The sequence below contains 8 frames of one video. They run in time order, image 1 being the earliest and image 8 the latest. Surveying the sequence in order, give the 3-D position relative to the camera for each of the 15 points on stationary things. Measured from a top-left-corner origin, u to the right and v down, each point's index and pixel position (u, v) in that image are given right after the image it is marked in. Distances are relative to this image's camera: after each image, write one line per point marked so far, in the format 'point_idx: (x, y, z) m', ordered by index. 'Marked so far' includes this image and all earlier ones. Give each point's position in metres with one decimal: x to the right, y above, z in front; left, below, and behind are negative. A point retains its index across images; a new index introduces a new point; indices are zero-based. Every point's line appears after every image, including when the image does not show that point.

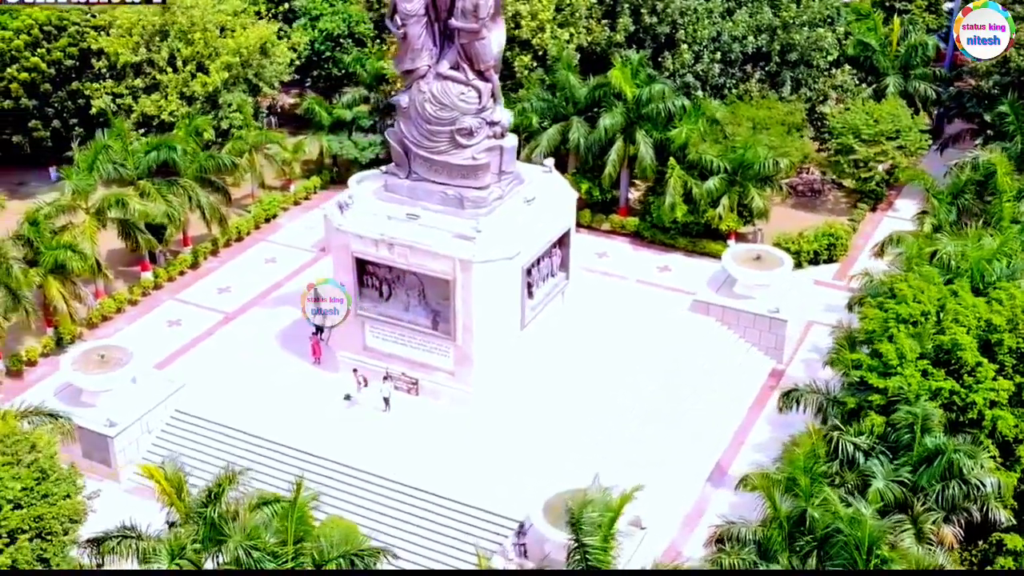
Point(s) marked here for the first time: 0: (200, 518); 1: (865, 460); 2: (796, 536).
0: (-4.2, -3.2, +17.1) m
1: (+5.3, -2.6, +18.4) m
2: (+3.9, -3.4, +16.9) m
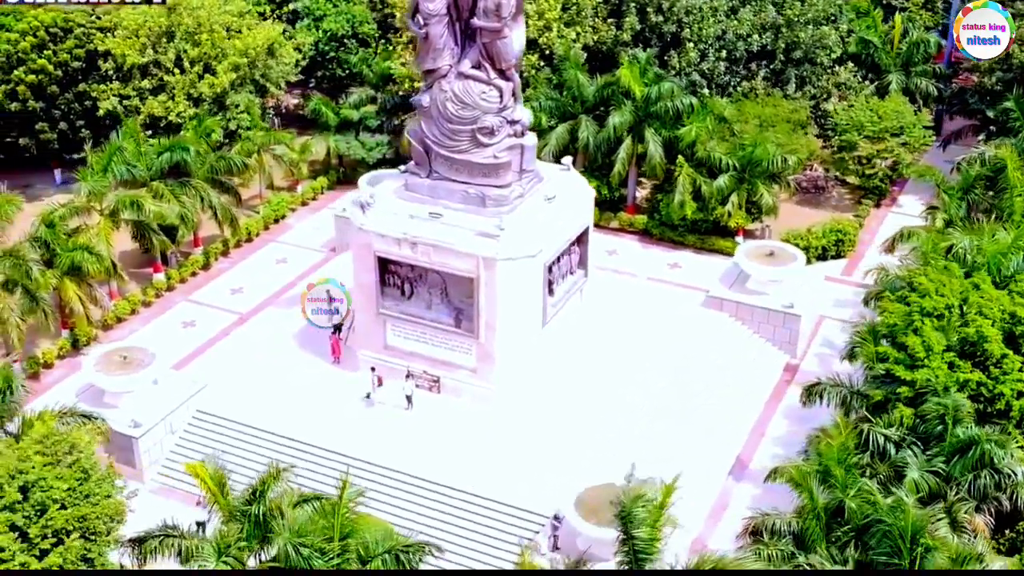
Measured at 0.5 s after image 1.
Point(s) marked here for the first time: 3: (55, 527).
0: (-3.7, -3.2, +17.2) m
1: (+5.8, -2.5, +18.6) m
2: (+4.5, -3.4, +17.2) m
3: (-6.0, -3.2, +16.1) m
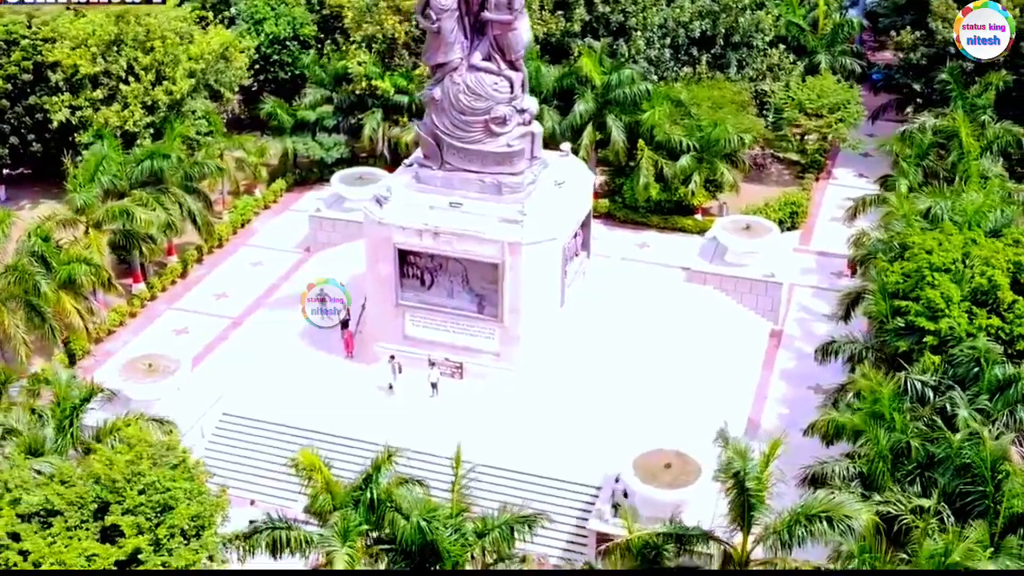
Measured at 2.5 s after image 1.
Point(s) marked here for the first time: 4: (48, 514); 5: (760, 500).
0: (-2.2, -3.1, +17.6) m
1: (+7.0, -1.8, +20.2) m
2: (+5.9, -2.7, +18.6) m
3: (-4.4, -3.2, +16.3) m
4: (-6.2, -3.0, +16.4) m
5: (+3.4, -2.9, +16.9) m
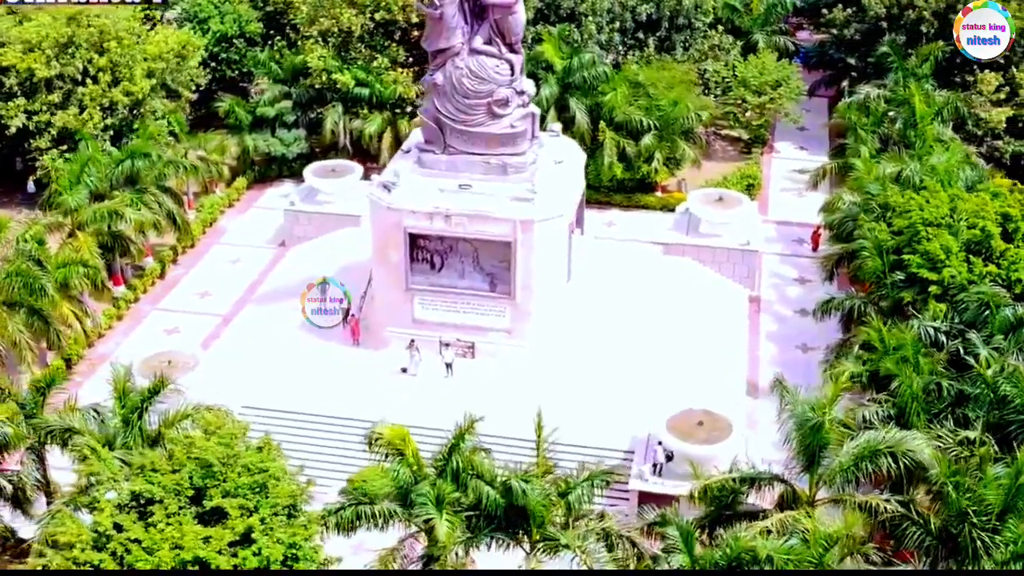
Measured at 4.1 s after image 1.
0: (-1.0, -2.7, +18.0) m
1: (+7.7, -0.9, +21.5) m
2: (+6.9, -1.9, +19.9) m
3: (-3.1, -2.9, +16.5) m
4: (-4.9, -2.9, +16.4) m
5: (+4.6, -2.2, +17.9) m
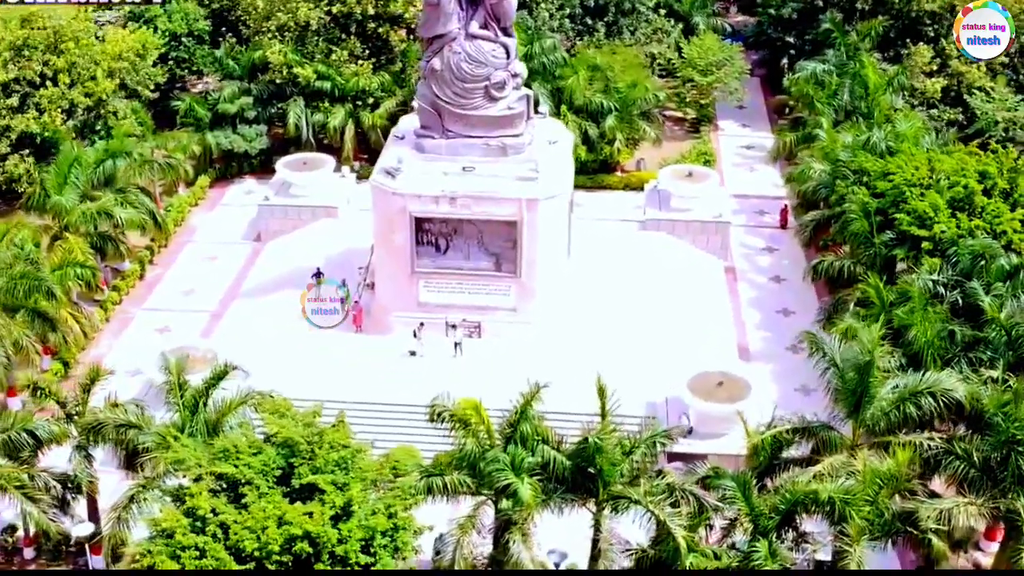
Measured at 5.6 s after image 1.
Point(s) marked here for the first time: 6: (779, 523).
0: (-0.1, -2.3, +18.6) m
1: (+8.2, 0.0, +22.9) m
2: (+7.6, -1.1, +21.1) m
3: (-2.0, -2.6, +16.8) m
4: (-3.7, -2.7, +16.6) m
5: (+5.5, -1.5, +19.0) m
6: (+3.9, -3.5, +18.2) m
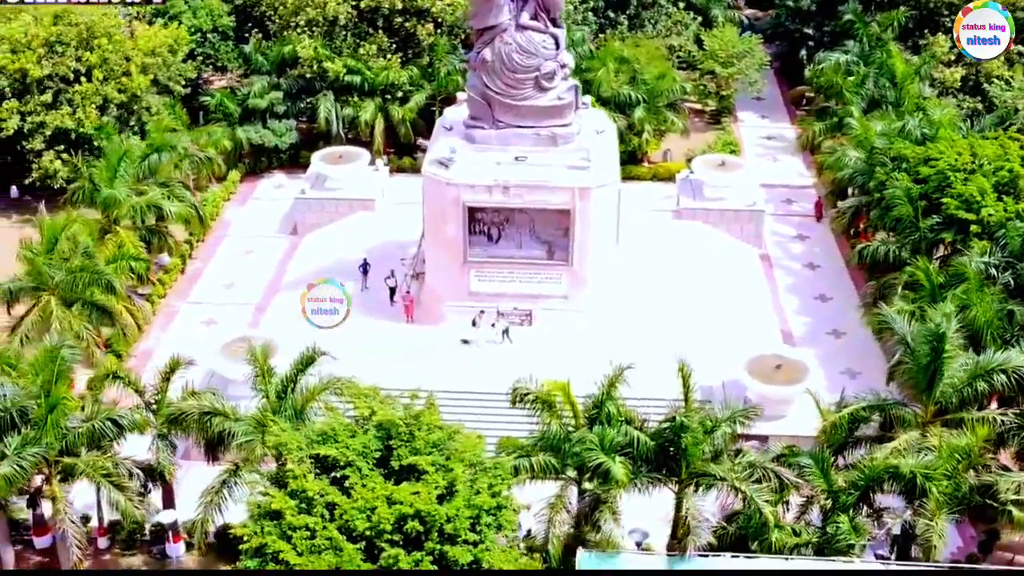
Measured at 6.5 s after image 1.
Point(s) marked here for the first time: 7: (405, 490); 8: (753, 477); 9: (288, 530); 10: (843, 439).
0: (+1.2, -2.1, +18.9) m
1: (+9.4, +0.3, +23.4) m
2: (+8.8, -0.7, +21.6) m
3: (-0.6, -2.4, +17.1) m
4: (-2.4, -2.5, +16.8) m
5: (+6.8, -1.2, +19.4) m
6: (+5.2, -3.2, +18.5) m
7: (-1.4, -2.7, +16.1) m
8: (+3.7, -2.9, +18.8) m
9: (-3.0, -3.2, +16.0) m
10: (+5.3, -2.4, +19.6) m
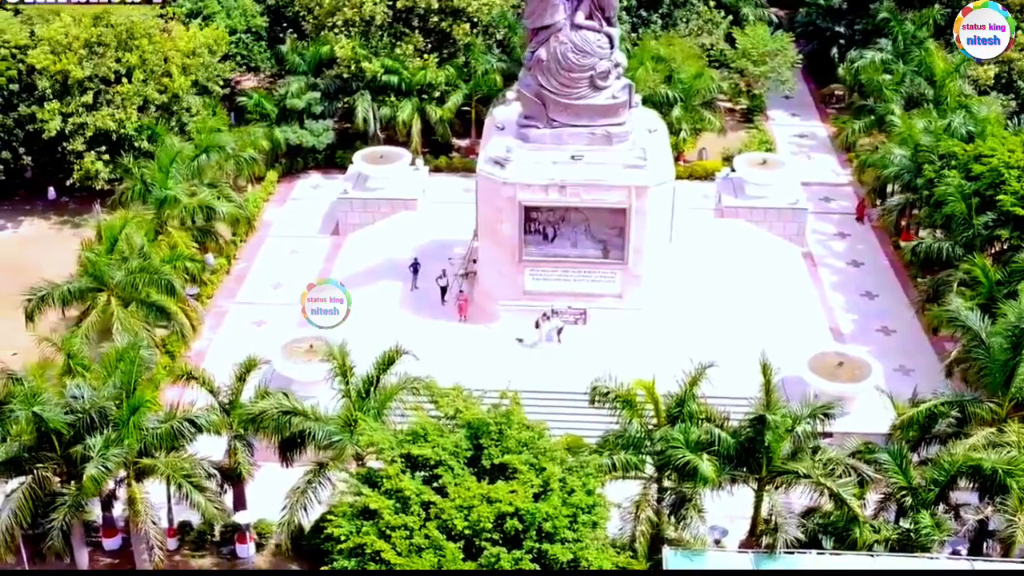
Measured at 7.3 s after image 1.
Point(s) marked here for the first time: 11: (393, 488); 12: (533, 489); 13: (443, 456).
0: (+2.5, -2.0, +18.9) m
1: (+10.6, +0.4, +23.5) m
2: (+10.0, -0.7, +21.7) m
3: (+0.6, -2.4, +17.1) m
4: (-1.1, -2.5, +16.8) m
5: (+8.0, -1.2, +19.5) m
6: (+6.5, -3.1, +18.6) m
7: (-0.2, -2.7, +16.1) m
8: (+5.0, -2.9, +18.9) m
9: (-1.7, -3.2, +16.1) m
10: (+6.6, -2.3, +19.7) m
11: (-1.6, -2.7, +16.3) m
12: (+0.3, -2.7, +16.3) m
13: (-0.9, -2.3, +16.7) m
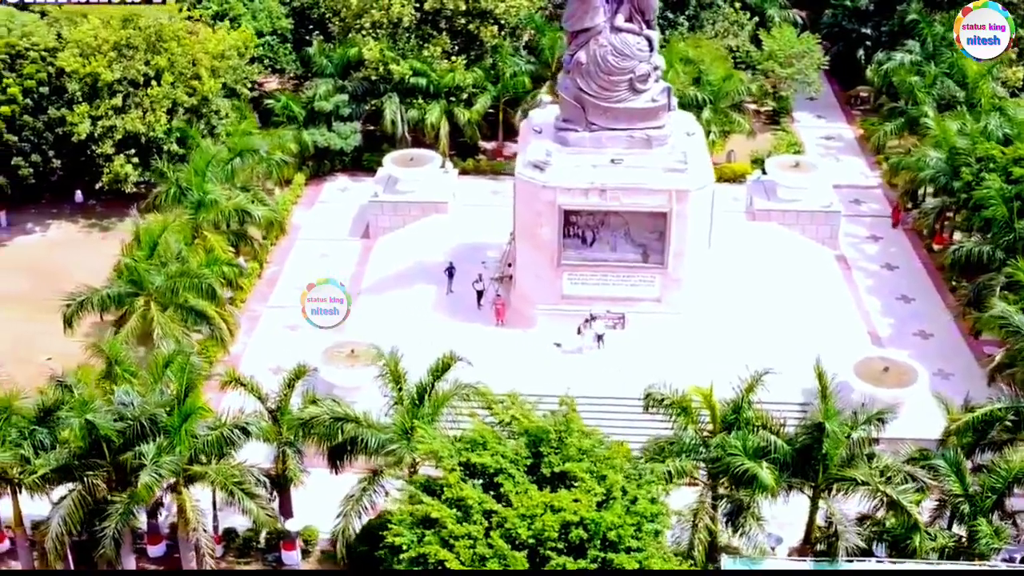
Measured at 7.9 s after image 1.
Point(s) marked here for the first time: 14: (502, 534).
0: (+3.3, -2.1, +18.8) m
1: (+11.4, +0.3, +23.3) m
2: (+10.8, -0.7, +21.5) m
3: (+1.5, -2.5, +16.9) m
4: (-0.3, -2.5, +16.7) m
5: (+8.9, -1.2, +19.3) m
6: (+7.3, -3.2, +18.5) m
7: (+0.7, -2.7, +16.0) m
8: (+5.8, -3.0, +18.7) m
9: (-0.9, -3.2, +15.9) m
10: (+7.4, -2.4, +19.5) m
11: (-0.8, -2.7, +16.2) m
12: (+1.1, -2.8, +16.2) m
13: (-0.1, -2.4, +16.6) m
14: (-0.2, -3.2, +15.8) m
